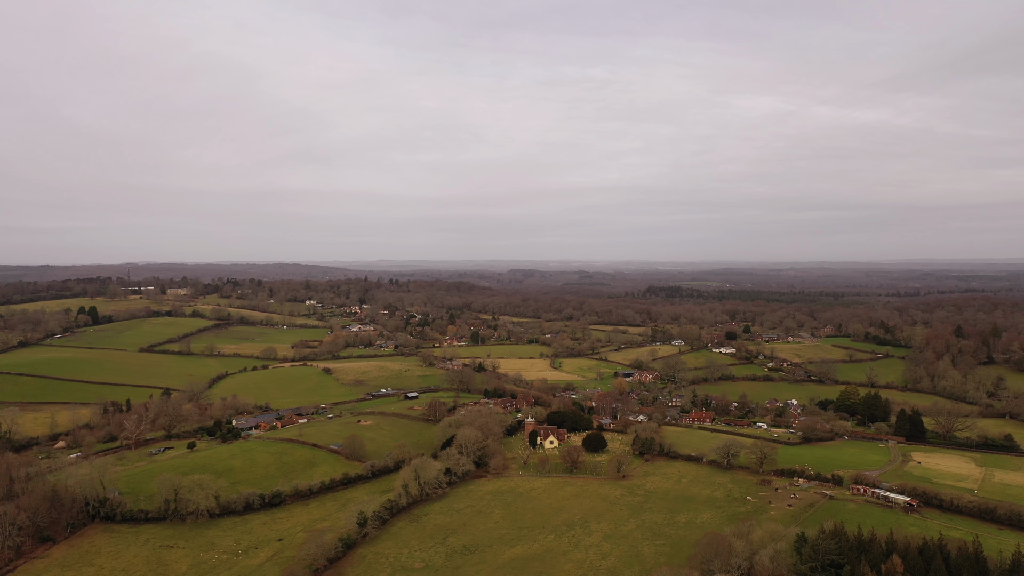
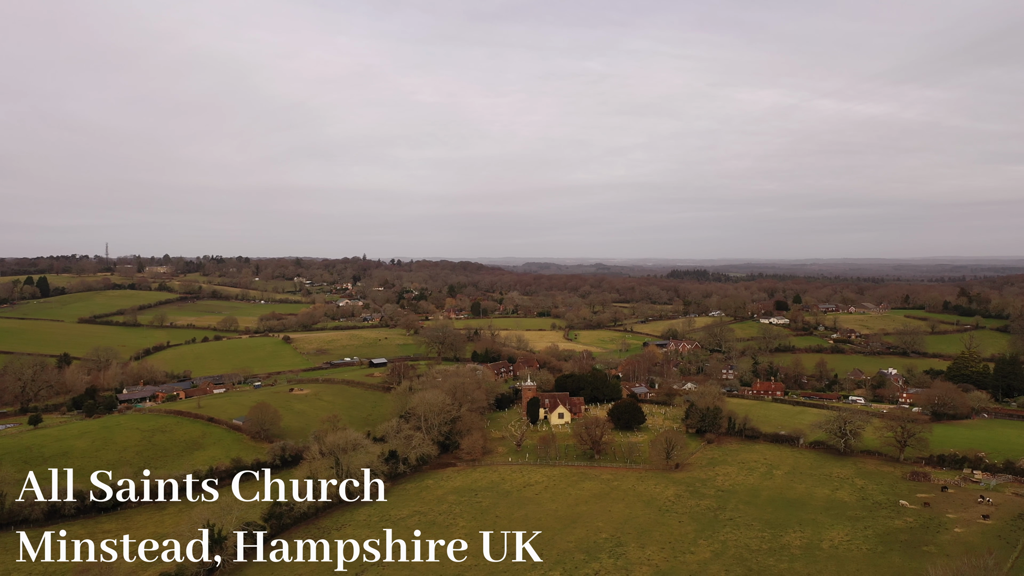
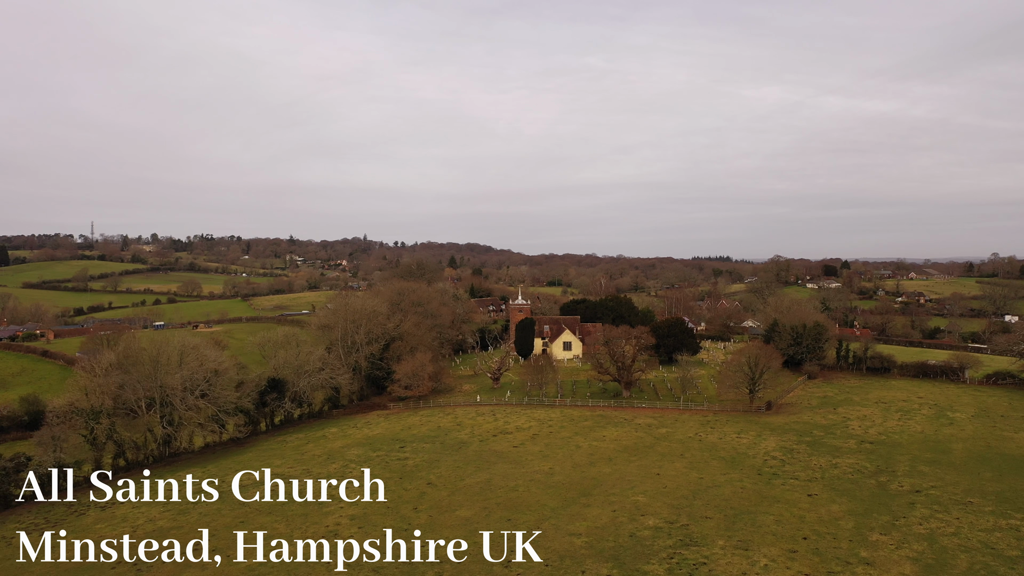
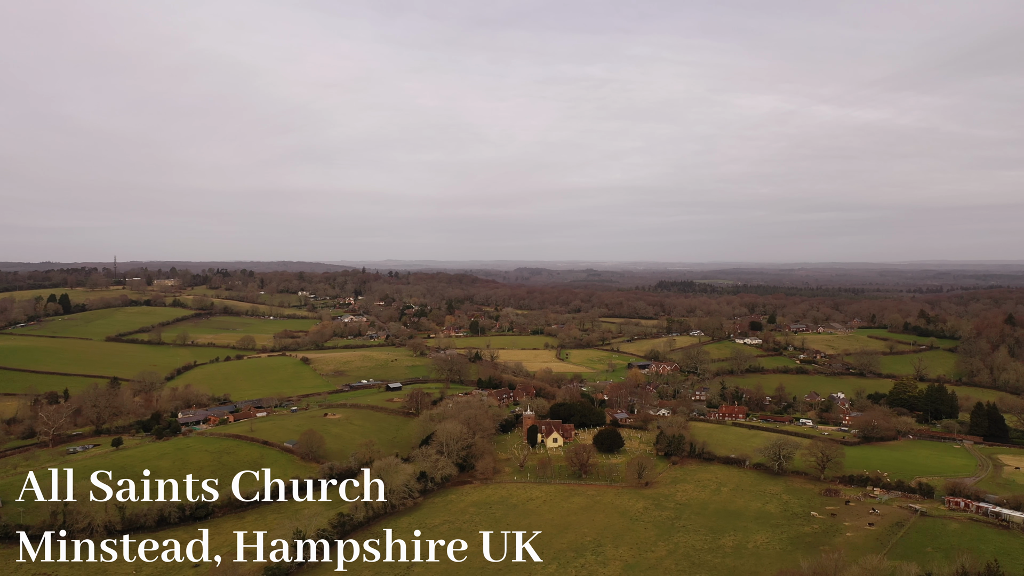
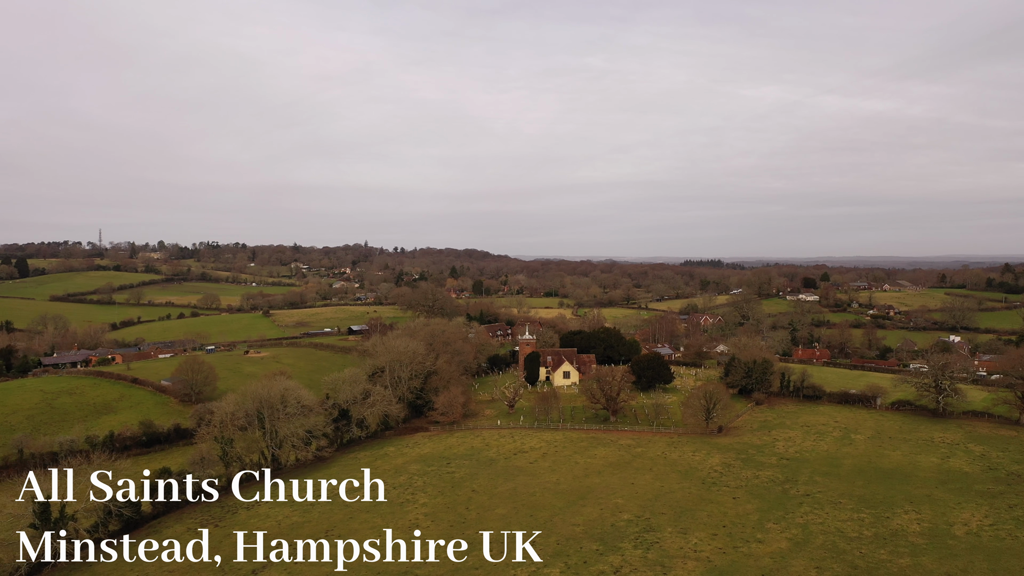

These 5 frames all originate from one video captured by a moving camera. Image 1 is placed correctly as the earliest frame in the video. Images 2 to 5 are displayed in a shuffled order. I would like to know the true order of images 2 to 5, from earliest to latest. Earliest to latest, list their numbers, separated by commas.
4, 2, 5, 3
